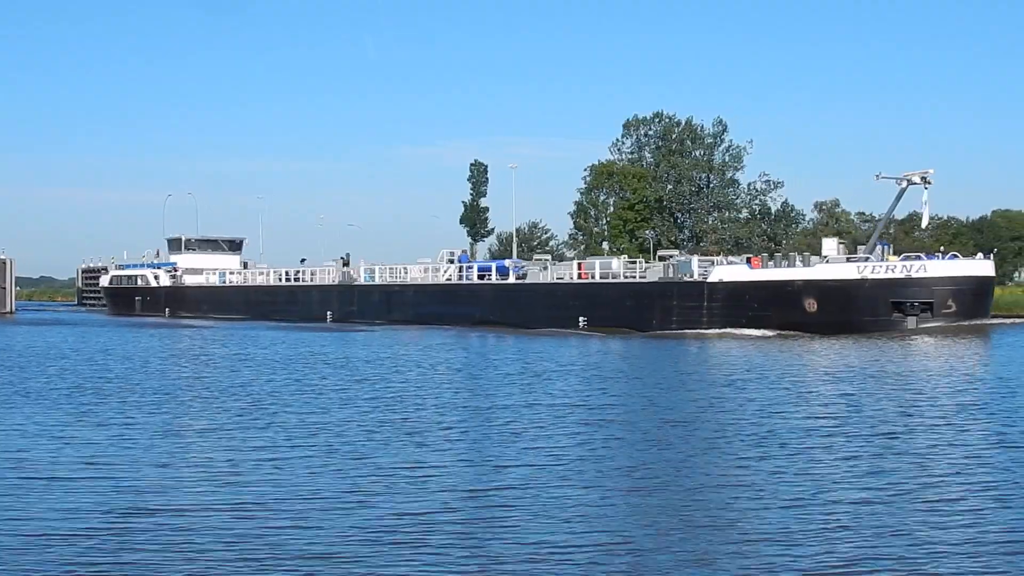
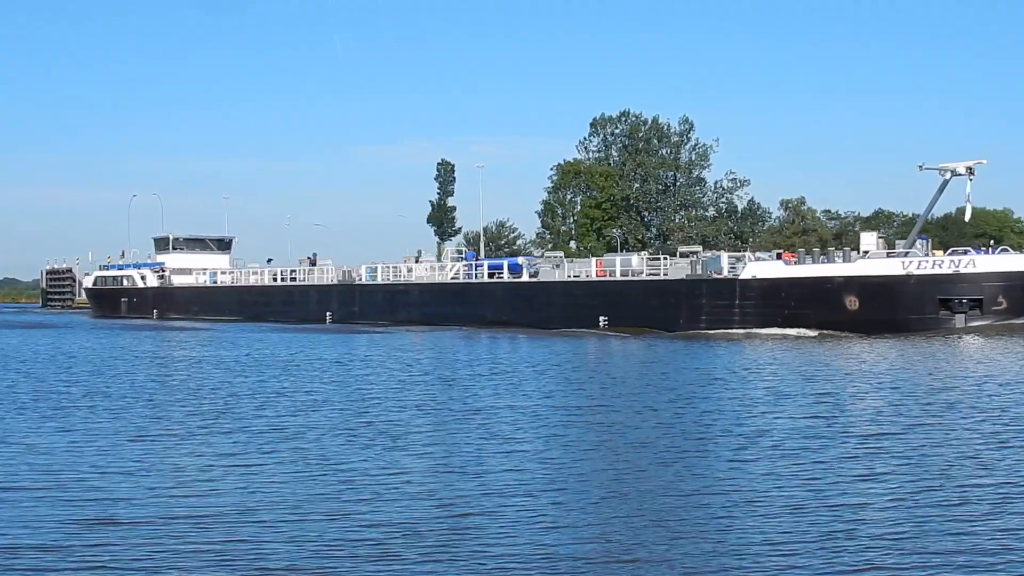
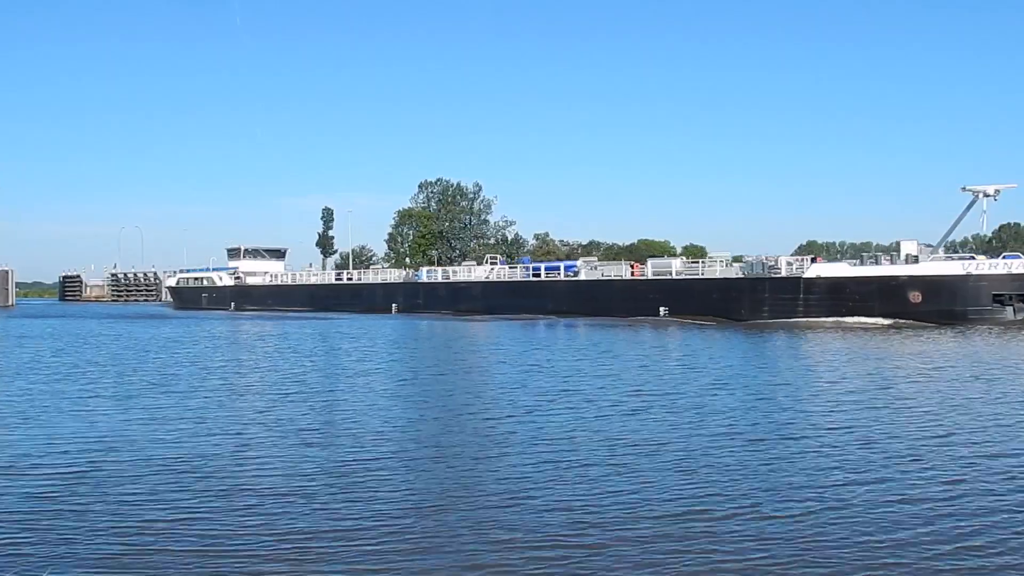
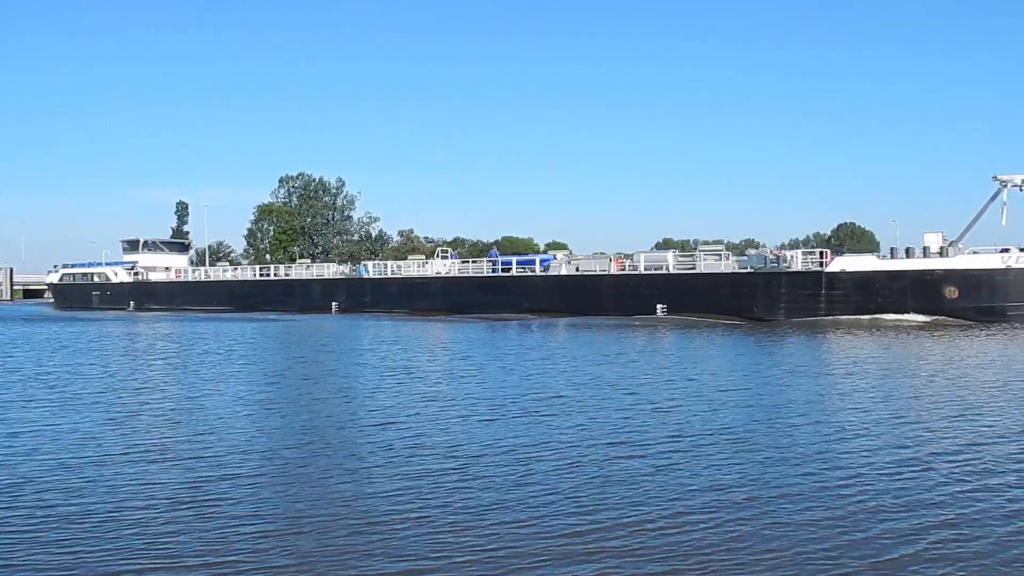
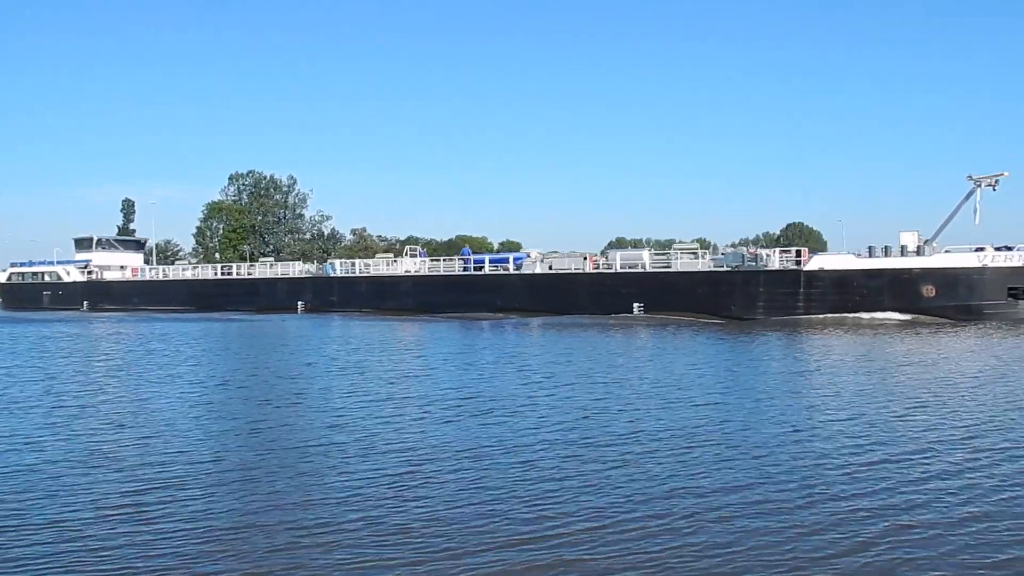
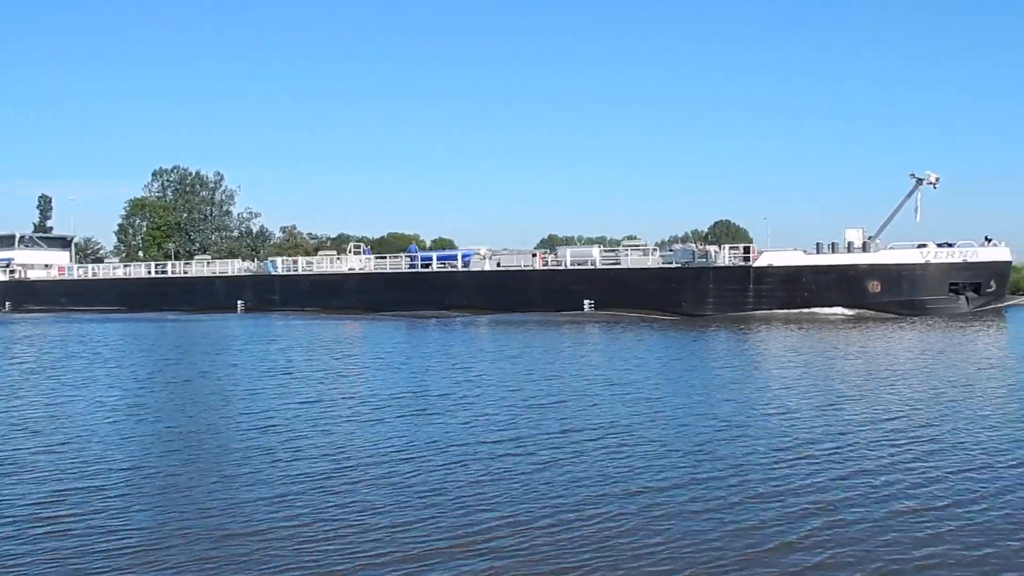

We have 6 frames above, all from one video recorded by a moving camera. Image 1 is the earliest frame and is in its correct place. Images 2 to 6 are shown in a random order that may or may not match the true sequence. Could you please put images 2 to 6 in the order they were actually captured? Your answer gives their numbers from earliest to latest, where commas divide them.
2, 3, 4, 5, 6
